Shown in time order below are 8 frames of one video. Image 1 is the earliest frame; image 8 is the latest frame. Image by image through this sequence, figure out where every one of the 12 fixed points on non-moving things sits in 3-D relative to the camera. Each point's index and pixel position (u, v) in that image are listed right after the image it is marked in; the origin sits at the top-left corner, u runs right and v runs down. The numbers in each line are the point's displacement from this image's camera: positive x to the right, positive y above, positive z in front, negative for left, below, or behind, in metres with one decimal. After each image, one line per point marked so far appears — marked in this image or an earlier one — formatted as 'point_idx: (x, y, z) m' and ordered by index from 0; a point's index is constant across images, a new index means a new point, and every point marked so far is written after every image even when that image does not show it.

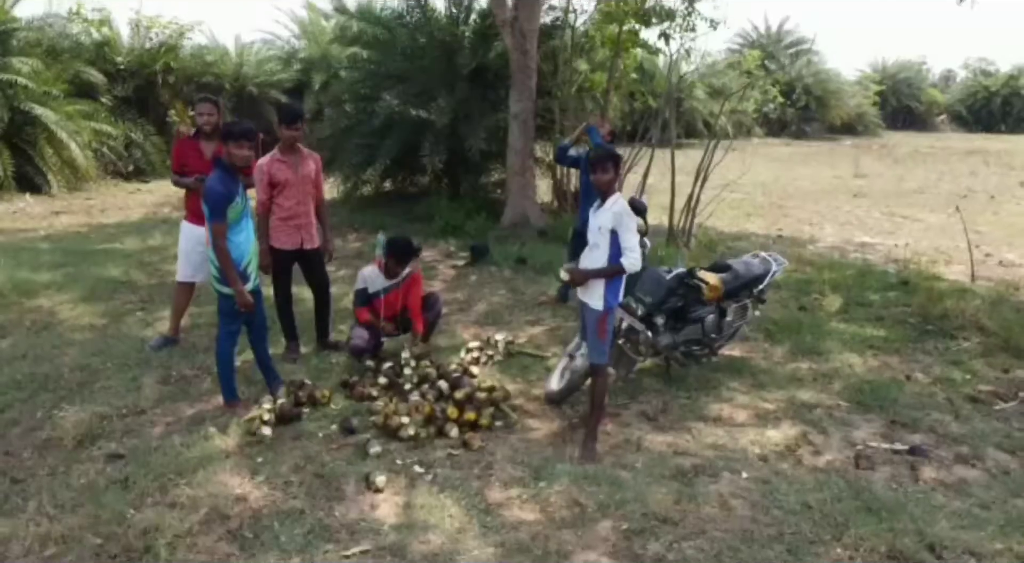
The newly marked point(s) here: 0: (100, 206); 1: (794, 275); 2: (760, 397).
0: (-4.2, +0.8, +7.6) m
1: (+2.0, +0.1, +5.2) m
2: (+1.1, -0.5, +3.3) m
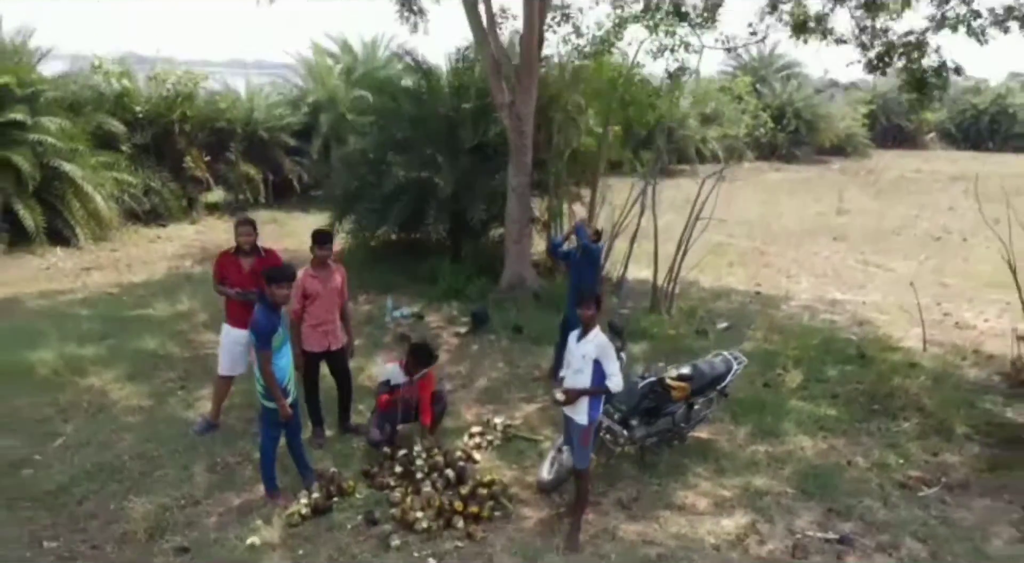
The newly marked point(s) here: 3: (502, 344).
0: (-4.3, +0.3, +8.2) m
1: (+2.0, -0.5, +5.8) m
2: (+1.1, -1.0, +3.9) m
3: (-0.1, -0.5, +5.8) m
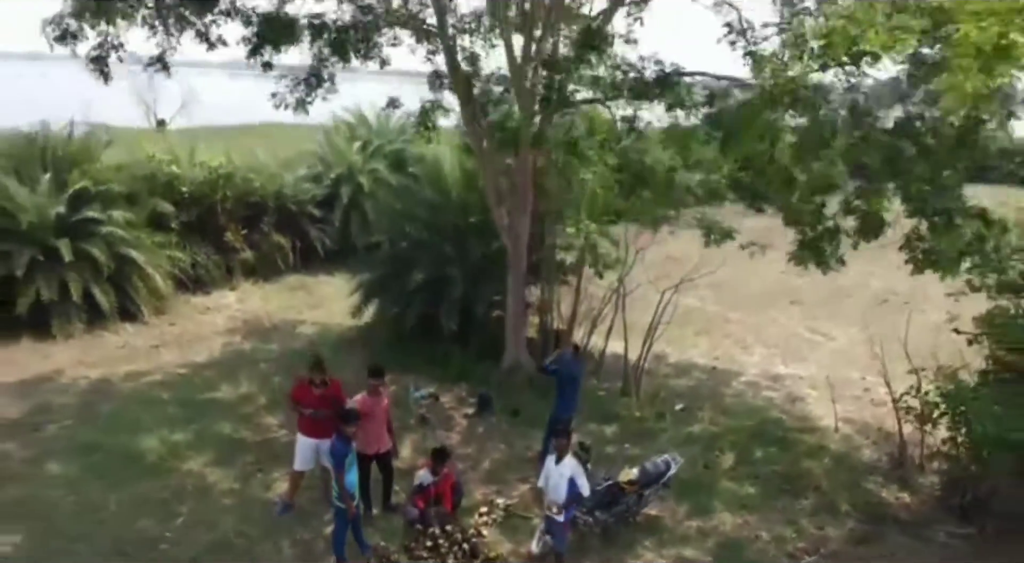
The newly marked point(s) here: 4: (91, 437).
0: (-4.3, -0.7, +9.8) m
1: (+1.9, -1.4, +7.3) m
2: (+1.1, -2.0, +5.5) m
3: (-0.1, -1.4, +7.4) m
4: (-3.9, -1.4, +6.9) m
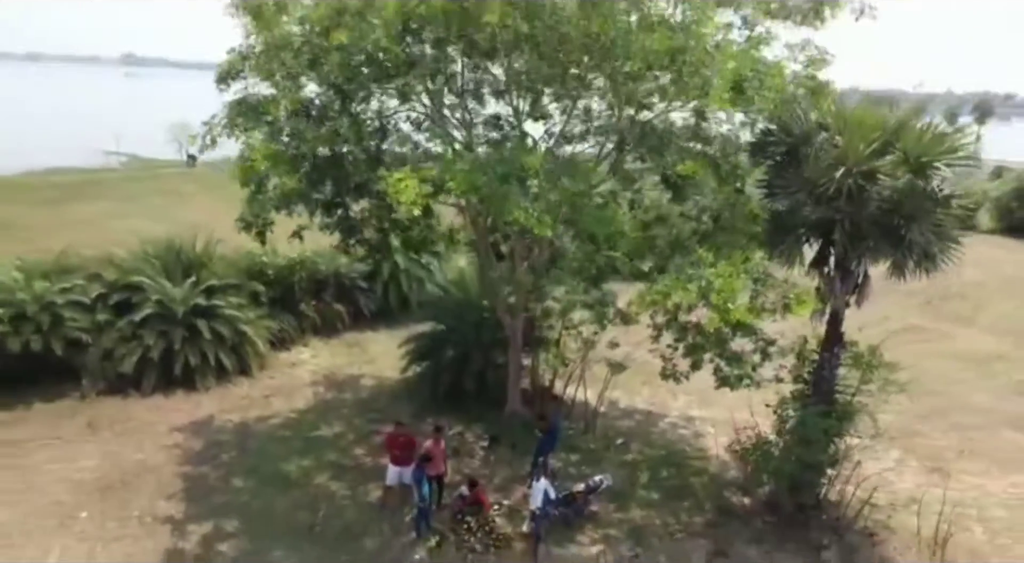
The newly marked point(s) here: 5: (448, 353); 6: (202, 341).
0: (-4.3, -1.9, +14.0) m
1: (+1.9, -2.7, +11.6) m
2: (+1.1, -3.3, +9.8) m
3: (-0.1, -2.7, +11.7) m
4: (-3.9, -2.7, +11.2) m
5: (-1.1, -1.2, +13.0) m
6: (-5.6, -1.1, +13.7) m
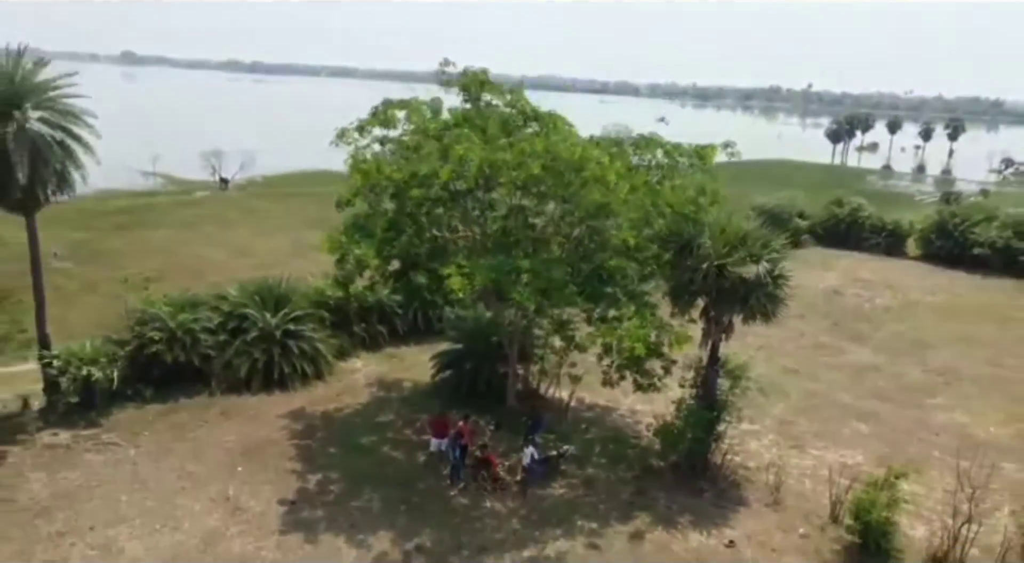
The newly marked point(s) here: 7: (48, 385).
0: (-4.3, -2.8, +19.7) m
1: (+1.9, -3.6, +17.4) m
2: (+1.1, -4.1, +15.5) m
3: (-0.2, -3.5, +17.4) m
4: (-4.0, -3.5, +16.9) m
5: (-1.2, -2.1, +18.7) m
6: (-5.7, -1.9, +19.4) m
7: (-10.5, -2.3, +17.0) m
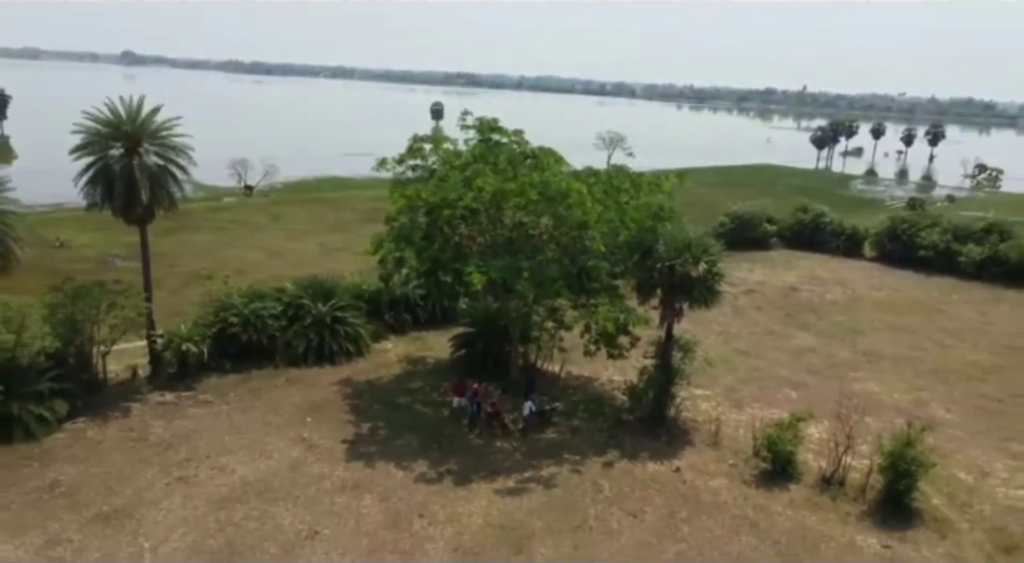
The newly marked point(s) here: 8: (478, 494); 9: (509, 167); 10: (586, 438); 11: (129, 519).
0: (-4.3, -2.7, +24.6) m
1: (+2.0, -3.5, +22.3) m
2: (+1.1, -4.0, +20.4) m
3: (-0.1, -3.4, +22.3) m
4: (-3.9, -3.4, +21.8) m
5: (-1.1, -2.0, +23.6) m
6: (-5.6, -1.8, +24.2) m
7: (-10.5, -2.2, +21.8) m
8: (-0.8, -4.8, +16.9) m
9: (-0.1, +3.0, +19.7) m
10: (+1.9, -4.2, +20.0) m
11: (-8.0, -4.9, +15.6) m
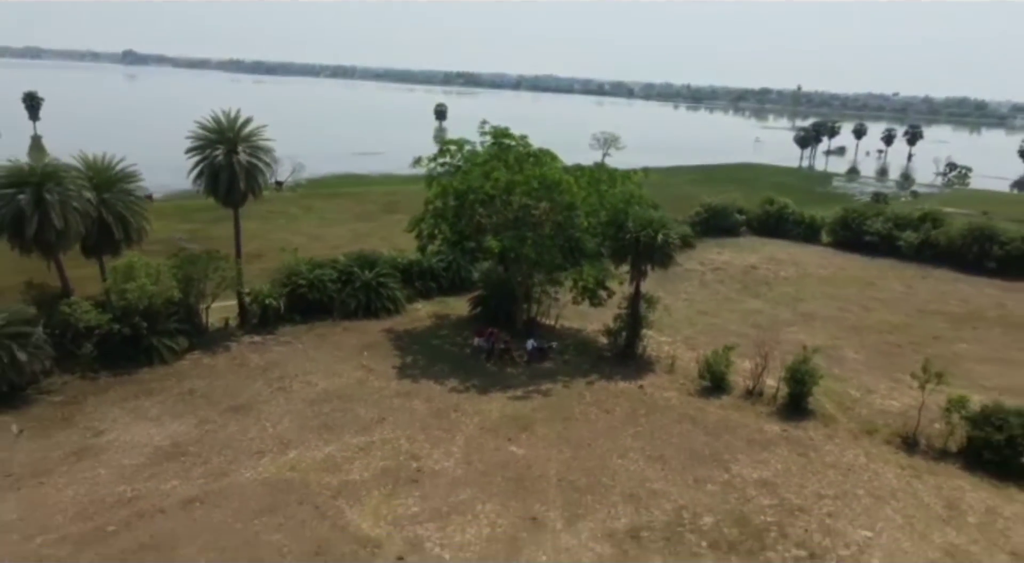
0: (-4.0, -1.5, +31.2) m
1: (+2.2, -2.3, +28.9) m
2: (+1.4, -2.9, +27.0) m
3: (+0.2, -2.3, +28.9) m
4: (-3.7, -2.3, +28.4) m
5: (-0.8, -0.8, +30.2) m
6: (-5.3, -0.7, +30.8) m
7: (-10.2, -1.1, +28.4) m
8: (-0.5, -3.7, +23.5) m
9: (+0.2, +4.1, +26.3) m
10: (+2.2, -3.0, +26.6) m
11: (-7.7, -3.8, +22.2) m
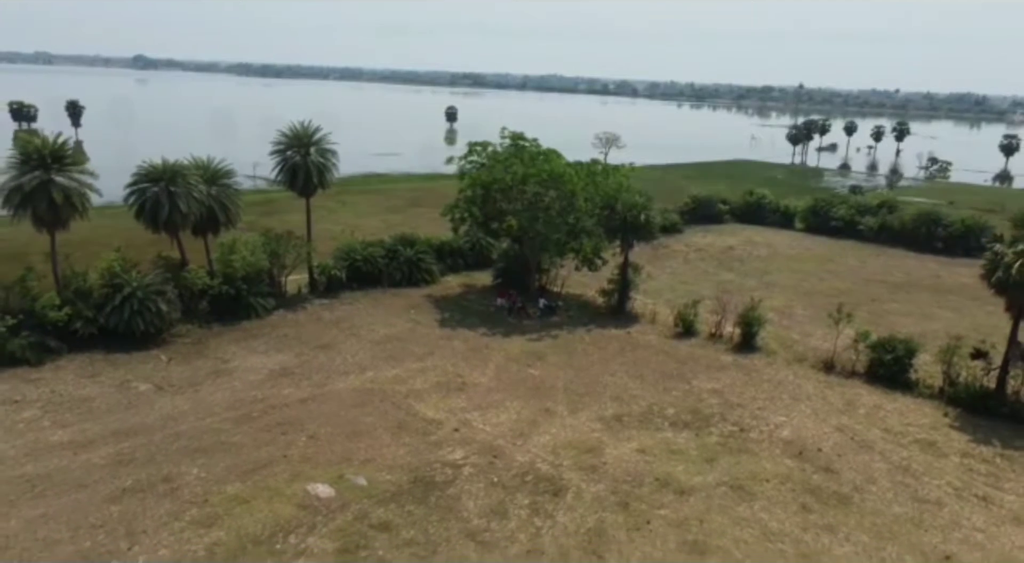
0: (-3.3, -0.3, +38.4) m
1: (+2.9, -1.0, +36.0) m
2: (+2.1, -1.6, +34.2) m
3: (+0.9, -1.0, +36.1) m
4: (-2.9, -1.1, +35.6) m
5: (-0.1, +0.4, +37.4) m
6: (-4.6, +0.6, +38.1) m
7: (-9.5, +0.1, +35.7) m
8: (+0.2, -2.4, +30.7) m
9: (+0.8, +5.4, +33.5) m
10: (+2.9, -1.7, +33.7) m
11: (-7.0, -2.6, +29.5) m
